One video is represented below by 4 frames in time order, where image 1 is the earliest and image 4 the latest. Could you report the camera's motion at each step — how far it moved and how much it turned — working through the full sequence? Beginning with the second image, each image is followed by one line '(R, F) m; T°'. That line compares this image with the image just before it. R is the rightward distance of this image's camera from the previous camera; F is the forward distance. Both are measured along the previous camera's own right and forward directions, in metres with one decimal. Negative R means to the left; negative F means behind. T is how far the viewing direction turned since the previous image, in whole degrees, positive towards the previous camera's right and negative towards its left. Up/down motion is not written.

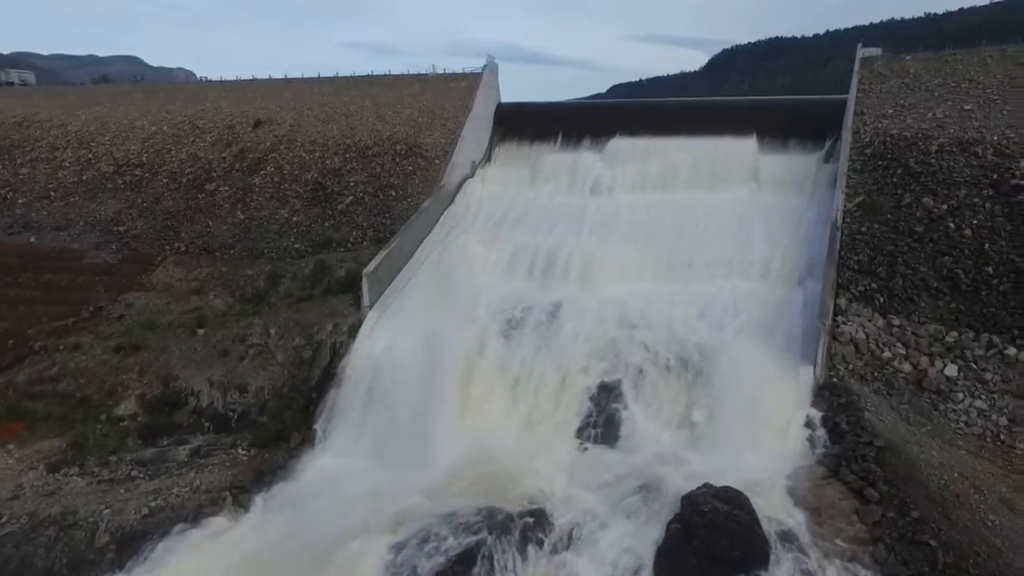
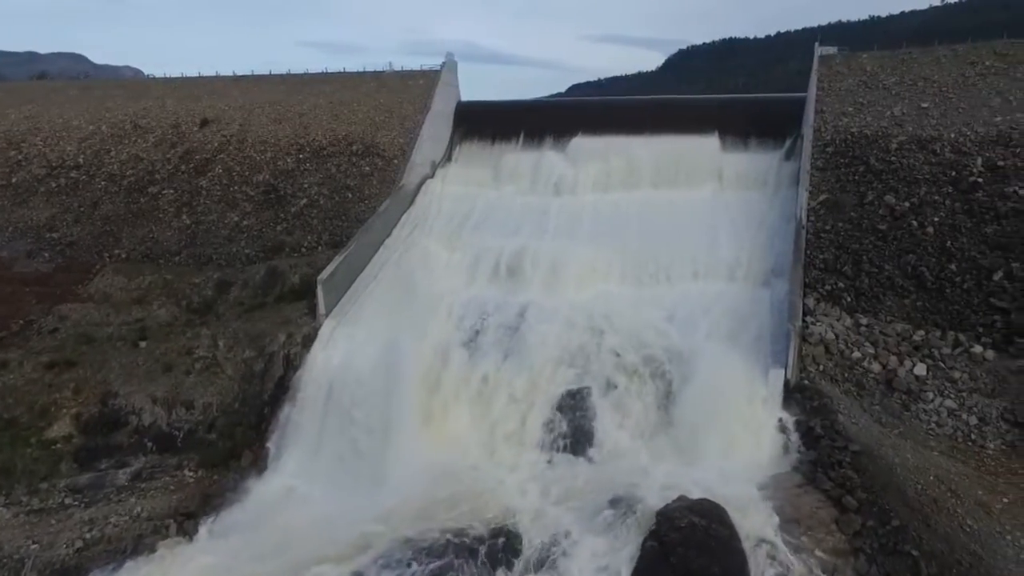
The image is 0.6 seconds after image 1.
(0.0, +0.5) m; +3°
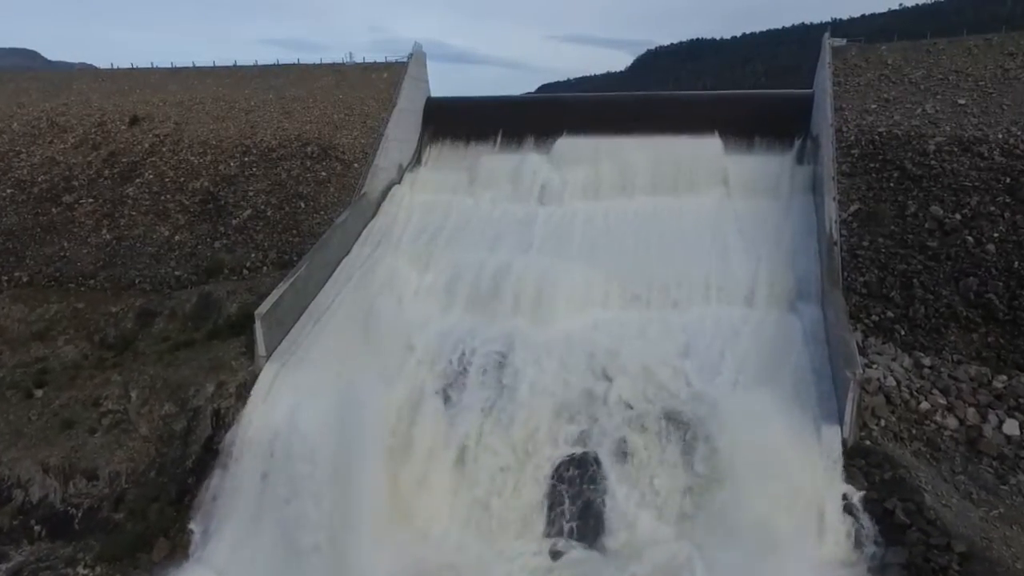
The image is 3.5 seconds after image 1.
(-0.2, +2.3) m; +3°
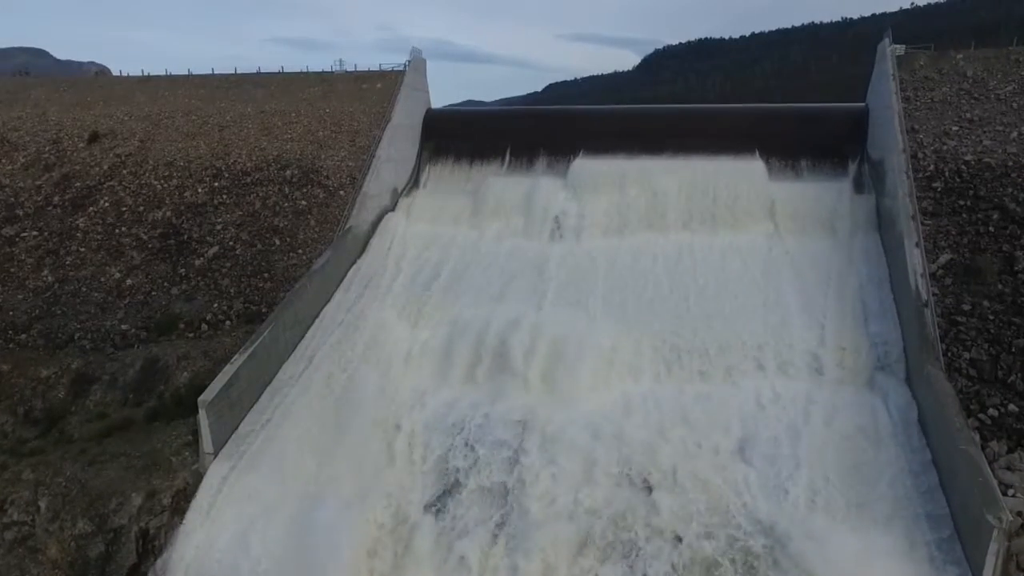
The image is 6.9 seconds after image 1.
(-0.1, +2.2) m; -1°
